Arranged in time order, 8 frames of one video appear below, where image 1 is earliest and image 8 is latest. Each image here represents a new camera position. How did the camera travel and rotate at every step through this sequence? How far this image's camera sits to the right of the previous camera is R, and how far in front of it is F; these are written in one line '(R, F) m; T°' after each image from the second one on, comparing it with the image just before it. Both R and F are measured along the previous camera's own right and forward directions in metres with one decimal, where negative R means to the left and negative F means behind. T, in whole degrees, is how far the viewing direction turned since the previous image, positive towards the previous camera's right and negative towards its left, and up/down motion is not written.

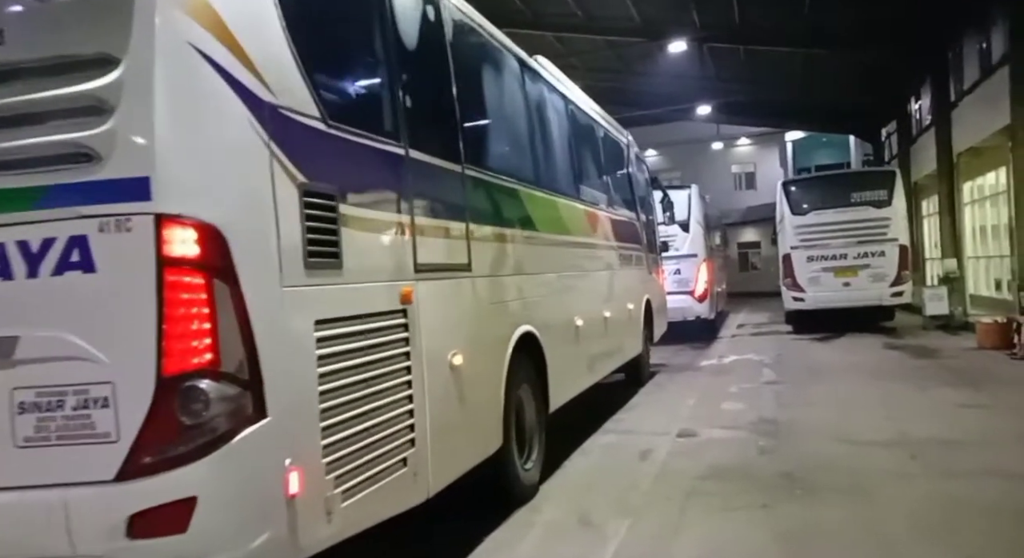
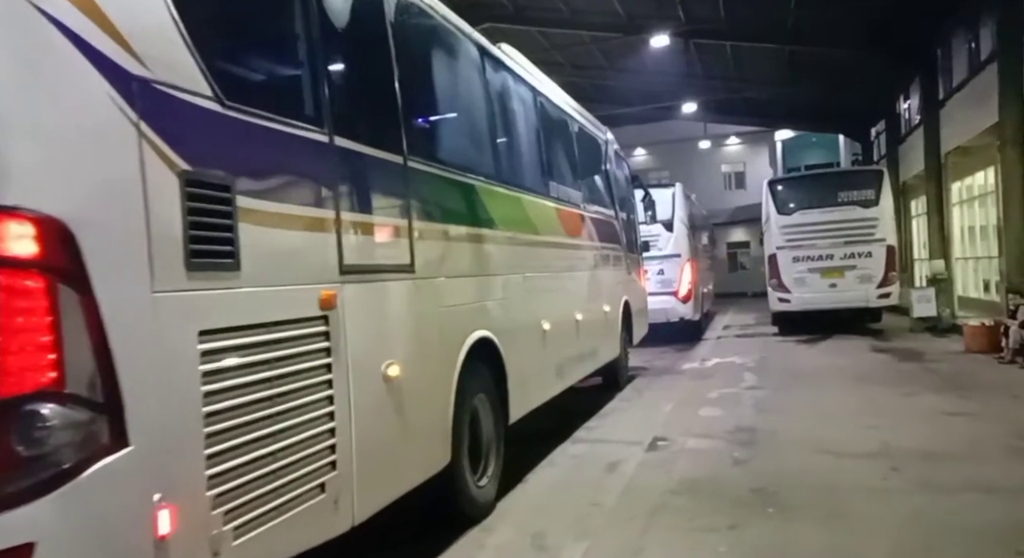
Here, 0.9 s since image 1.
(+0.3, +0.4) m; +1°
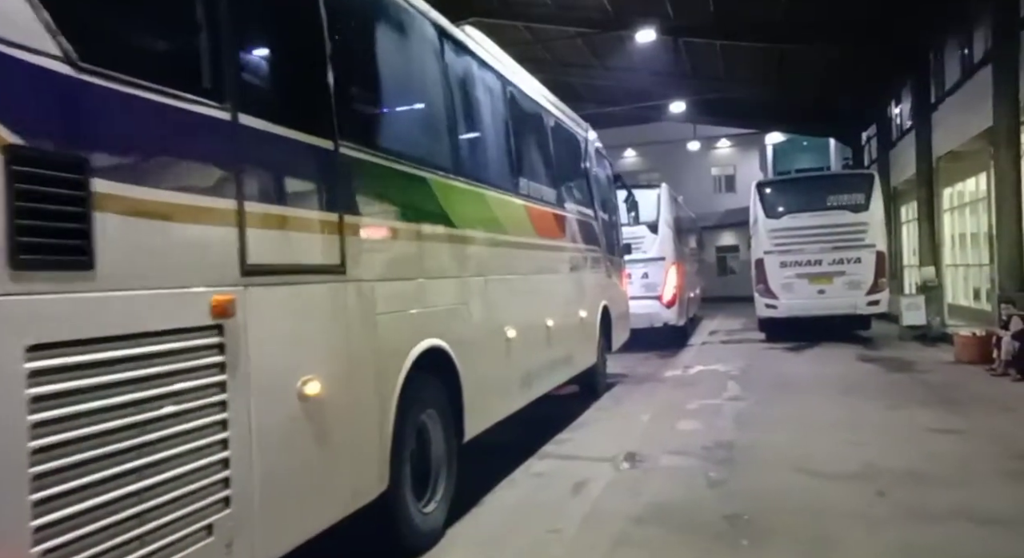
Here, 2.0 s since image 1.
(+0.2, +0.5) m; +1°
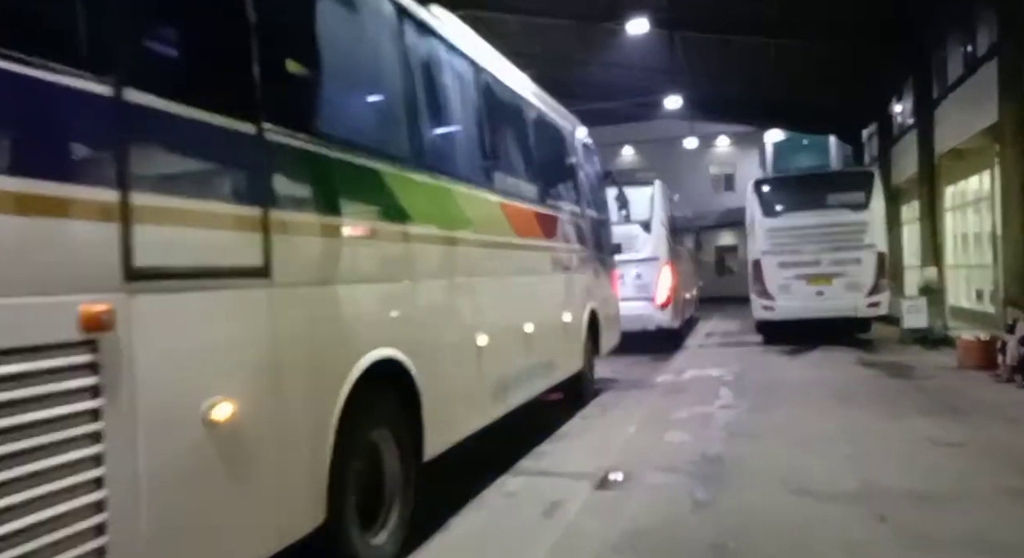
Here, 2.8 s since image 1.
(+0.2, +0.5) m; 0°
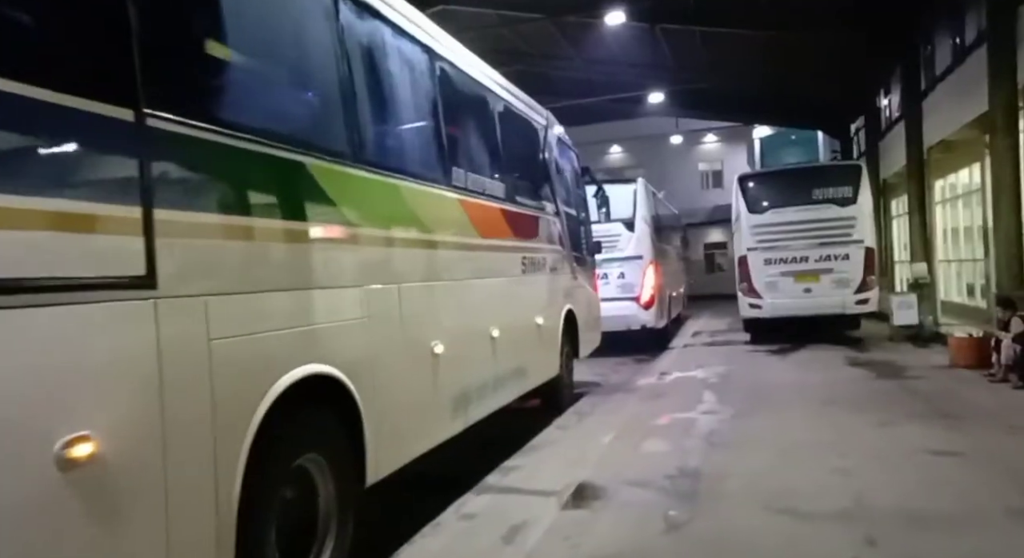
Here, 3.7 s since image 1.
(+0.2, +0.5) m; +1°
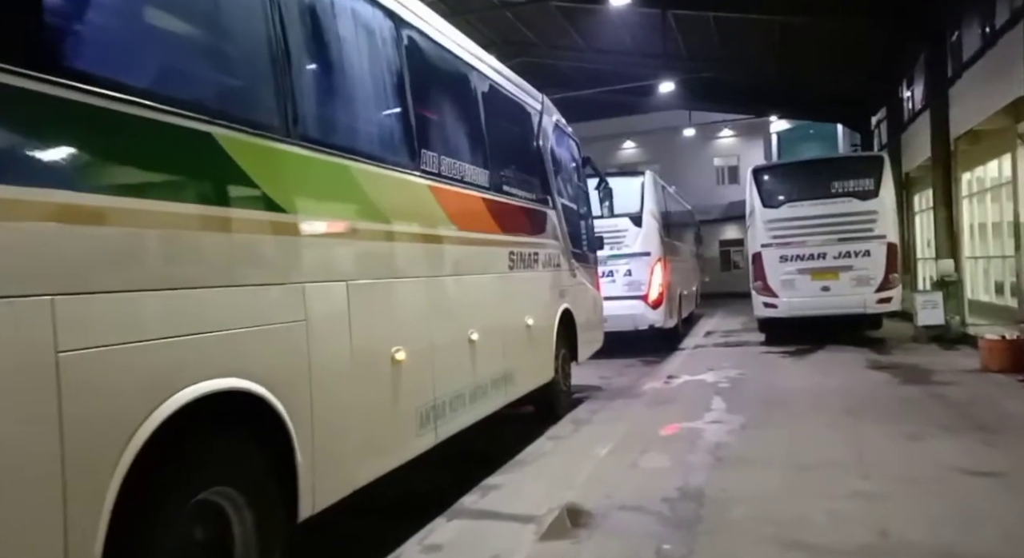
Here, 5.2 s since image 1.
(+0.3, +0.7) m; -1°
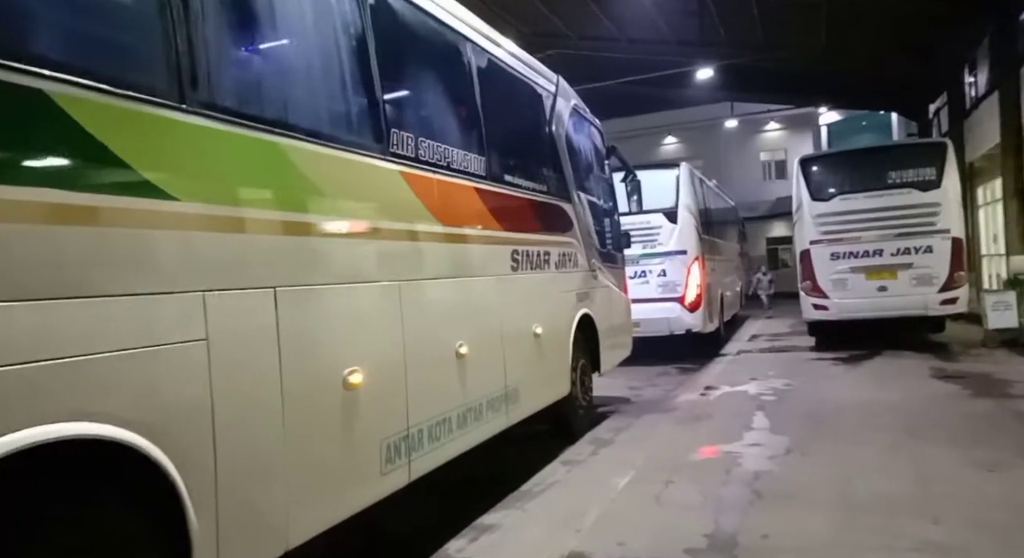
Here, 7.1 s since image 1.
(+0.3, +0.9) m; -3°
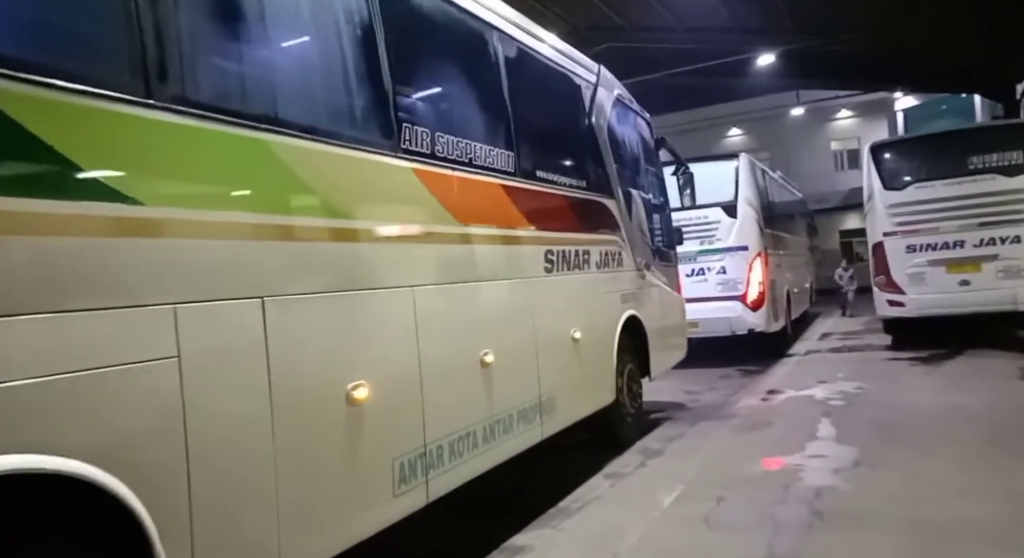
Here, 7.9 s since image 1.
(+0.2, +0.4) m; -5°
